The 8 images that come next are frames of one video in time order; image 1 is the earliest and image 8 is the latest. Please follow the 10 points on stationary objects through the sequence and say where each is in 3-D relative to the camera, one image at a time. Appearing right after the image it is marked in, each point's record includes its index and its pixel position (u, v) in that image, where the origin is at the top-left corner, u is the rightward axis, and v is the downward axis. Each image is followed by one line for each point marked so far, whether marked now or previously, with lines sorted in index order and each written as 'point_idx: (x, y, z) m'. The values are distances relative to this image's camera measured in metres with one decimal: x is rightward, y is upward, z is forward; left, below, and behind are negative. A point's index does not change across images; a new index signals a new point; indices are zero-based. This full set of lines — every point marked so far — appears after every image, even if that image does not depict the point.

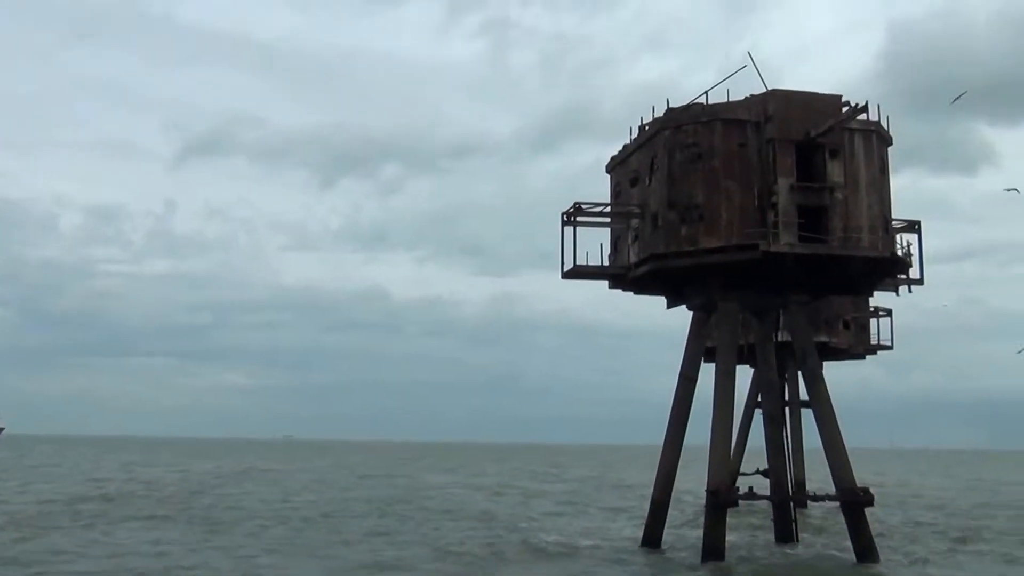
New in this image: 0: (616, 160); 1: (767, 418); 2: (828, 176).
0: (+2.0, +2.5, +19.5) m
1: (+5.1, -2.6, +19.7) m
2: (+5.4, +1.9, +16.7) m
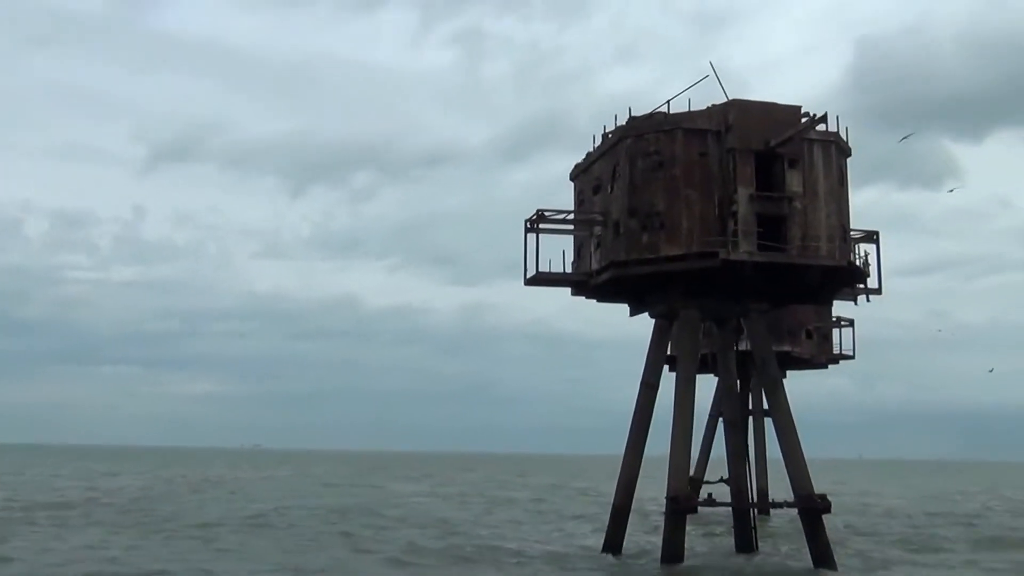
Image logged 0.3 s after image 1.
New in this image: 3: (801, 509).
0: (+1.3, +2.4, +19.6) m
1: (+4.3, -2.8, +19.8) m
2: (+4.7, +1.8, +16.9) m
3: (+5.1, -4.0, +17.7) m
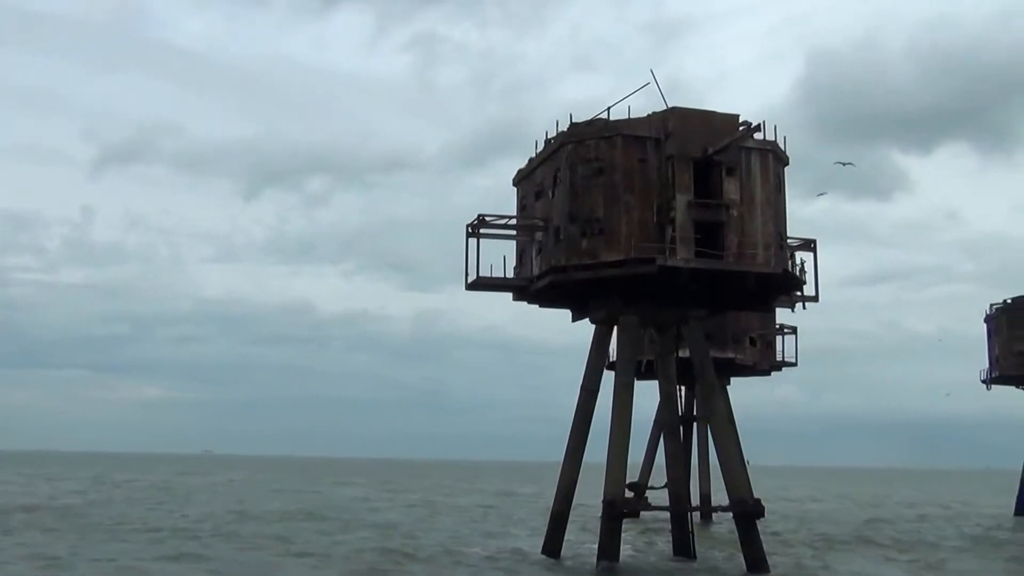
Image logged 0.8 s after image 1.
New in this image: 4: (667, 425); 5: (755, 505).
0: (+0.2, +2.3, +19.6) m
1: (+3.1, -2.9, +20.0) m
2: (+3.7, +1.6, +17.1) m
3: (+4.0, -4.1, +17.9) m
4: (+3.1, -2.8, +19.7) m
5: (+4.4, -3.9, +17.9) m
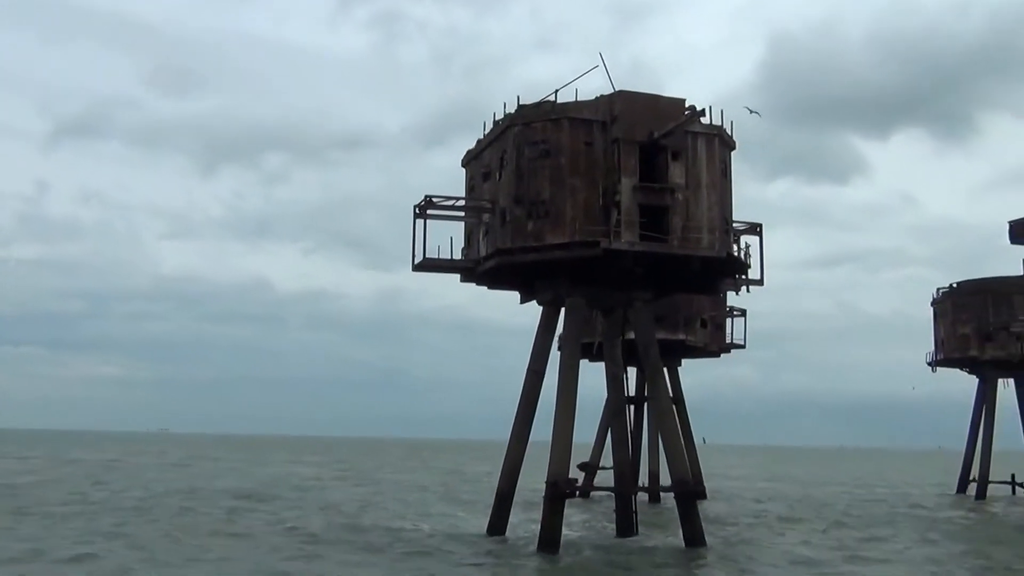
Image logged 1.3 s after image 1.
0: (-0.8, +2.6, +19.6) m
1: (+2.1, -2.6, +20.1) m
2: (+2.8, +1.9, +17.2) m
3: (+3.0, -3.8, +18.1) m
4: (+2.0, -2.4, +19.9) m
5: (+3.4, -3.6, +18.2) m
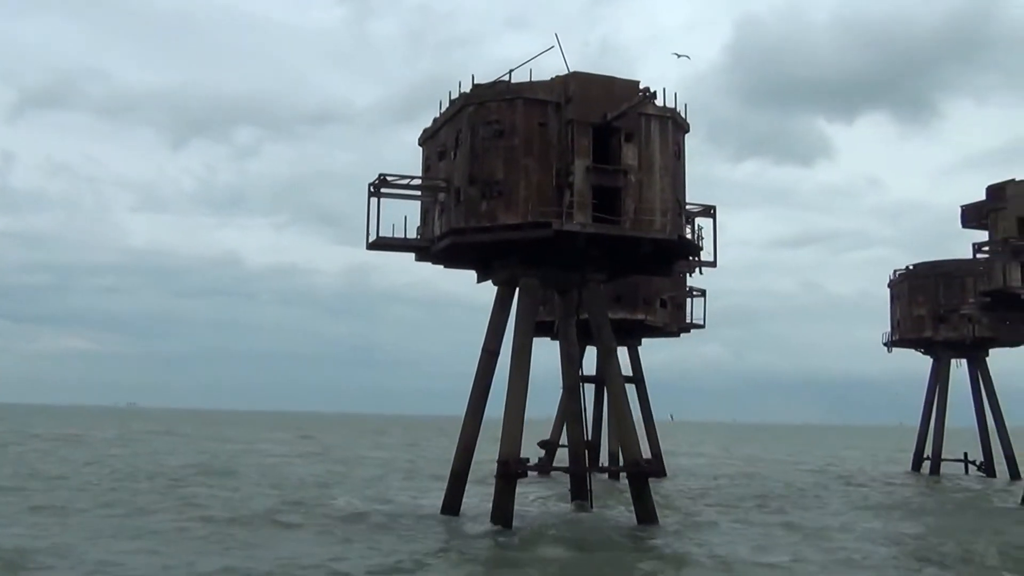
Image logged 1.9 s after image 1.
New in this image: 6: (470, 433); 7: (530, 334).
0: (-1.7, +3.1, +19.6) m
1: (+1.1, -2.2, +20.3) m
2: (+2.0, +2.3, +17.3) m
3: (+2.2, -3.4, +18.4) m
4: (+1.1, -2.0, +20.1) m
5: (+2.5, -3.3, +18.5) m
6: (-0.8, -2.8, +19.4) m
7: (+0.3, -0.8, +18.1) m
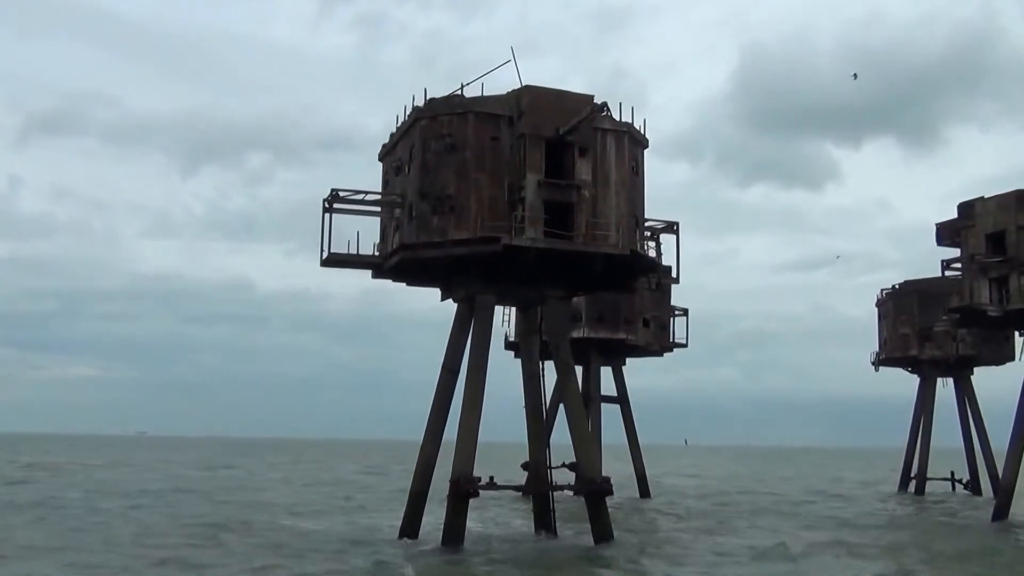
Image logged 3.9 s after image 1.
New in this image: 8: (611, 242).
0: (-2.5, +2.7, +19.5) m
1: (+0.4, -2.5, +20.1) m
2: (+1.1, +2.0, +17.2) m
3: (+1.4, -3.7, +18.1) m
4: (+0.4, -2.4, +19.8) m
5: (+1.7, -3.6, +18.2) m
6: (-1.6, -3.2, +19.2) m
7: (-0.5, -1.1, +17.9) m
8: (+1.7, +0.8, +17.1) m
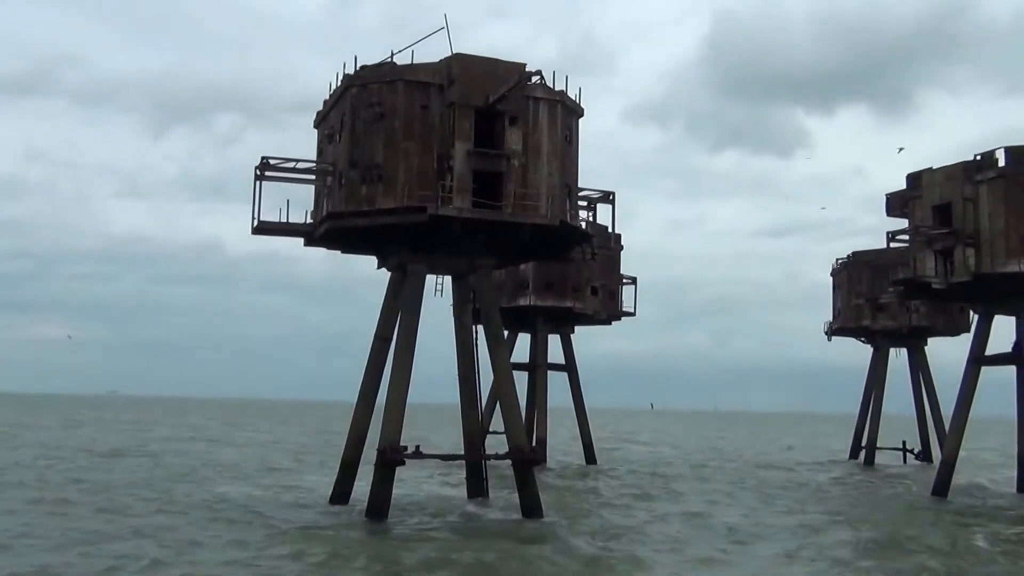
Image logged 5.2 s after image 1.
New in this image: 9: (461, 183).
0: (-3.7, +3.4, +19.3) m
1: (-0.9, -1.9, +20.1) m
2: (-0.1, +2.5, +17.1) m
3: (+0.1, -3.2, +18.2) m
4: (-1.0, -1.7, +19.9) m
5: (+0.4, -3.0, +18.3) m
6: (-2.9, -2.6, +19.2) m
7: (-1.7, -0.6, +17.9) m
8: (+0.5, +1.3, +17.1) m
9: (-0.9, +1.8, +16.7) m
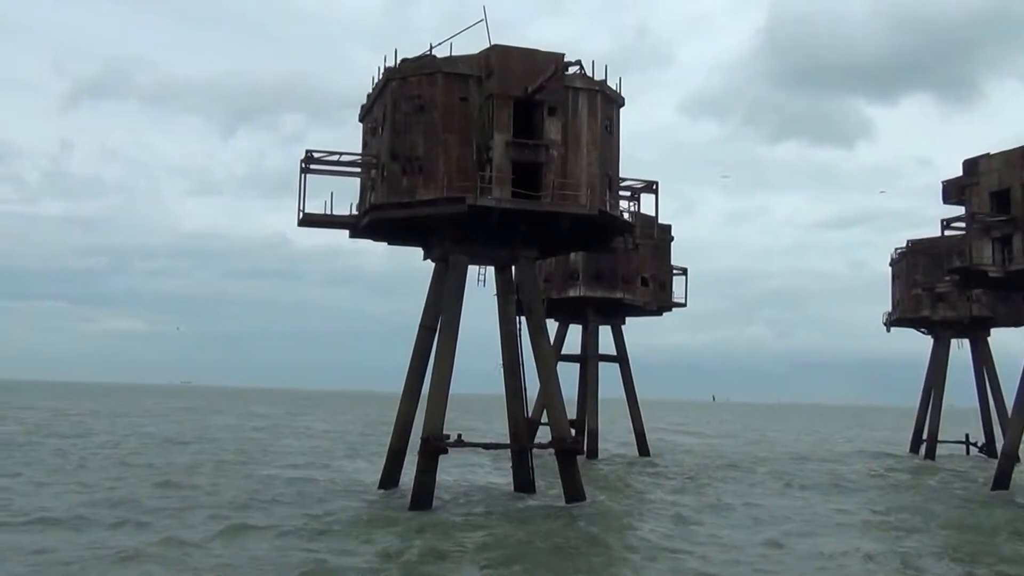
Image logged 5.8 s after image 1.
0: (-2.9, +3.5, +19.6) m
1: (0.0, -1.7, +20.3) m
2: (+0.6, +2.7, +17.1) m
3: (+0.9, -3.0, +18.3) m
4: (-0.1, -1.5, +20.0) m
5: (+1.2, -2.8, +18.4) m
6: (-2.0, -2.4, +19.5) m
7: (-1.0, -0.4, +18.1) m
8: (+1.2, +1.5, +17.1) m
9: (-0.2, +1.9, +16.8) m
